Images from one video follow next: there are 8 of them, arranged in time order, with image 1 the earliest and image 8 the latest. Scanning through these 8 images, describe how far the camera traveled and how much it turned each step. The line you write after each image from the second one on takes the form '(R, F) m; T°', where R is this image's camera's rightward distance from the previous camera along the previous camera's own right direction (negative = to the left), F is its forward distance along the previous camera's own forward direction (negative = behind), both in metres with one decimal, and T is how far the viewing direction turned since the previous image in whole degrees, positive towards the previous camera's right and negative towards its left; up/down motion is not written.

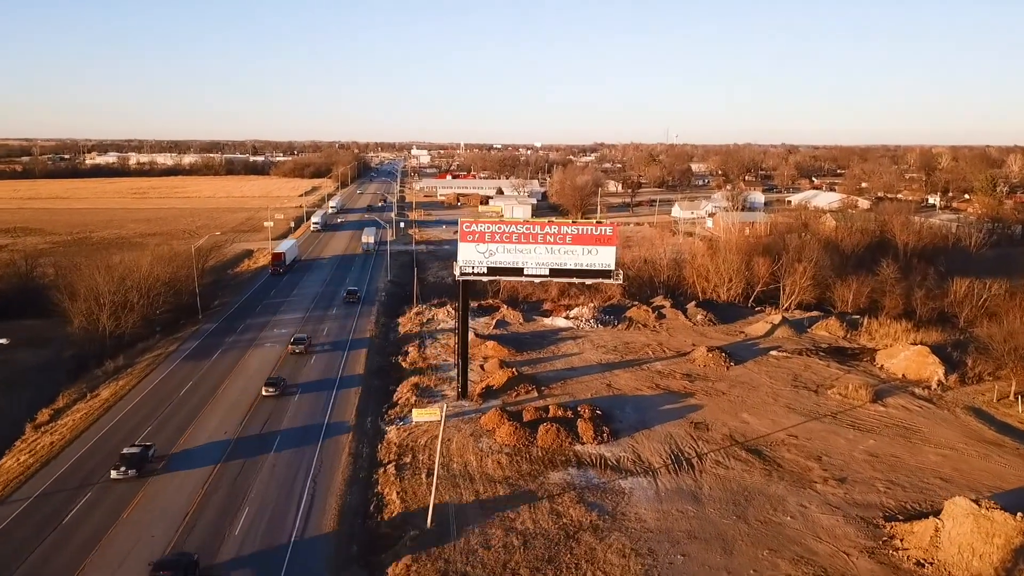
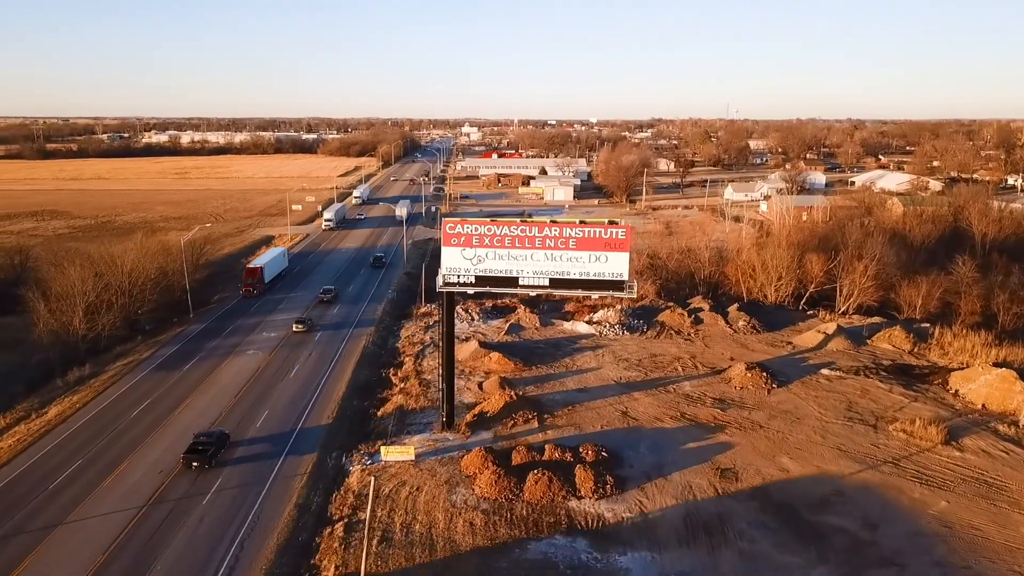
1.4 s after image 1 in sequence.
(+1.9, +4.8) m; -4°
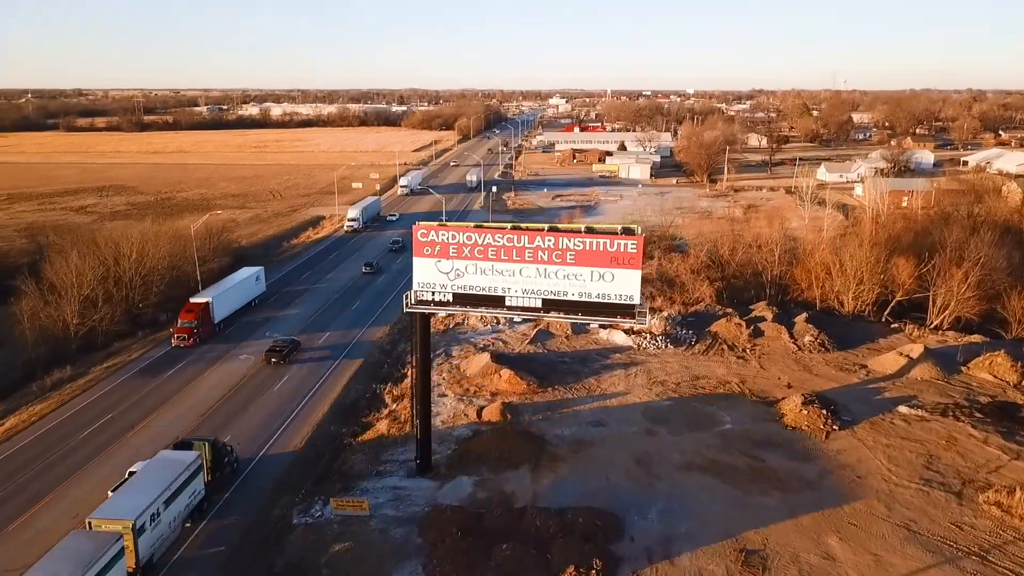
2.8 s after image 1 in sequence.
(+2.6, +4.7) m; -6°
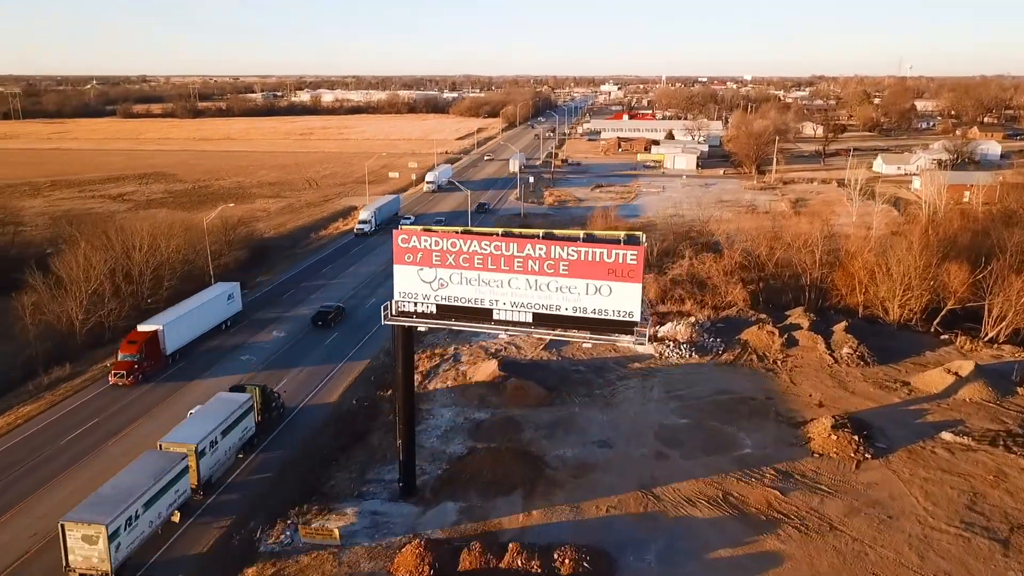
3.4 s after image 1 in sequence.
(+1.4, +1.9) m; -4°
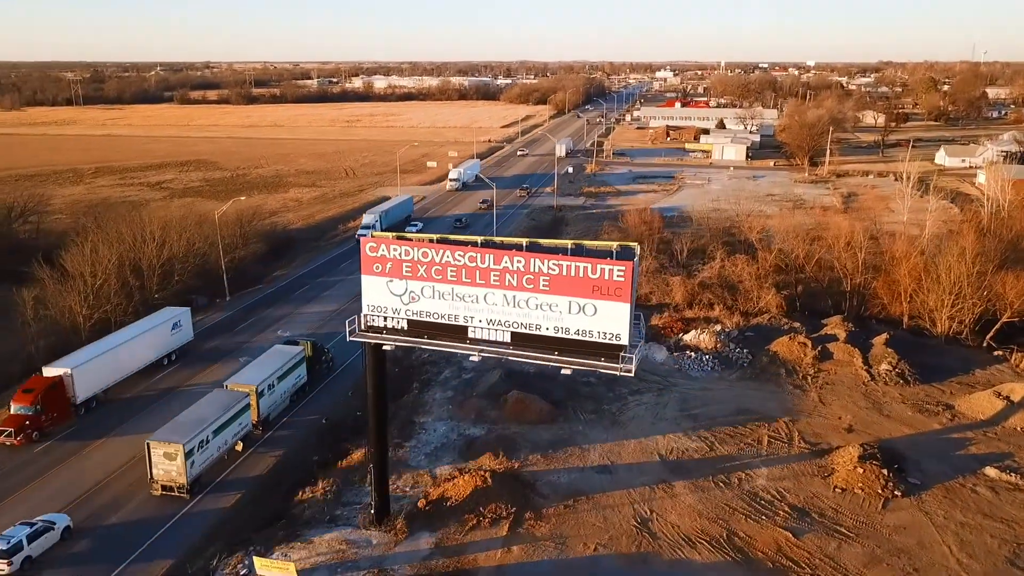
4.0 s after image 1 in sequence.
(+1.5, +1.9) m; -4°
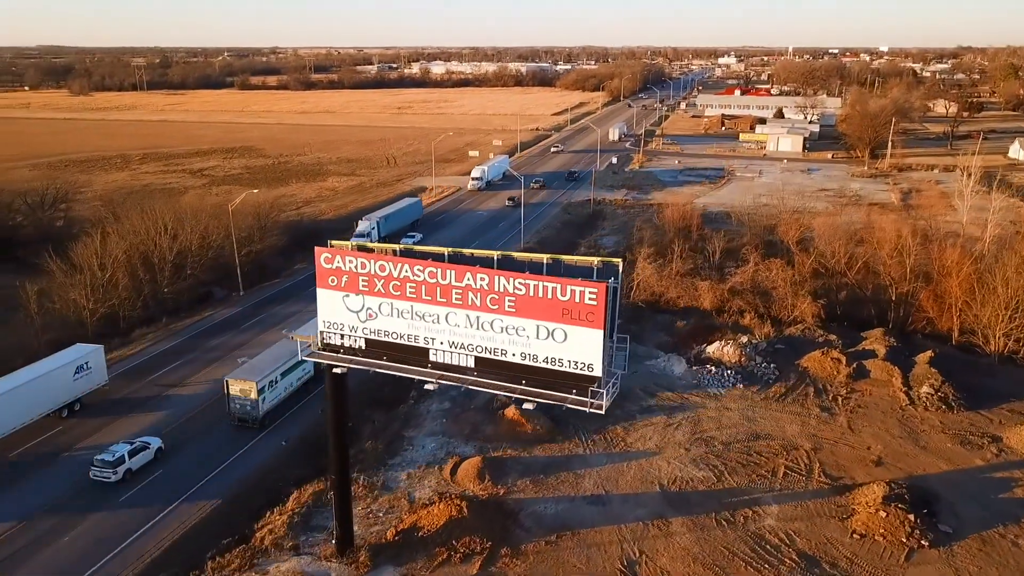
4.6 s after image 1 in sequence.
(+1.7, +1.8) m; -4°
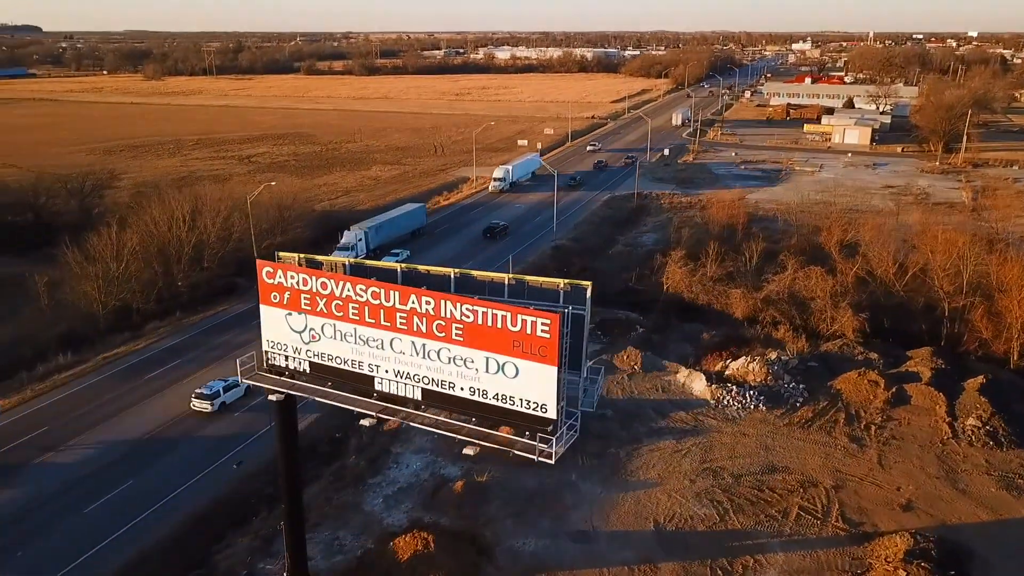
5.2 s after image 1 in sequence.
(+1.8, +1.7) m; -5°
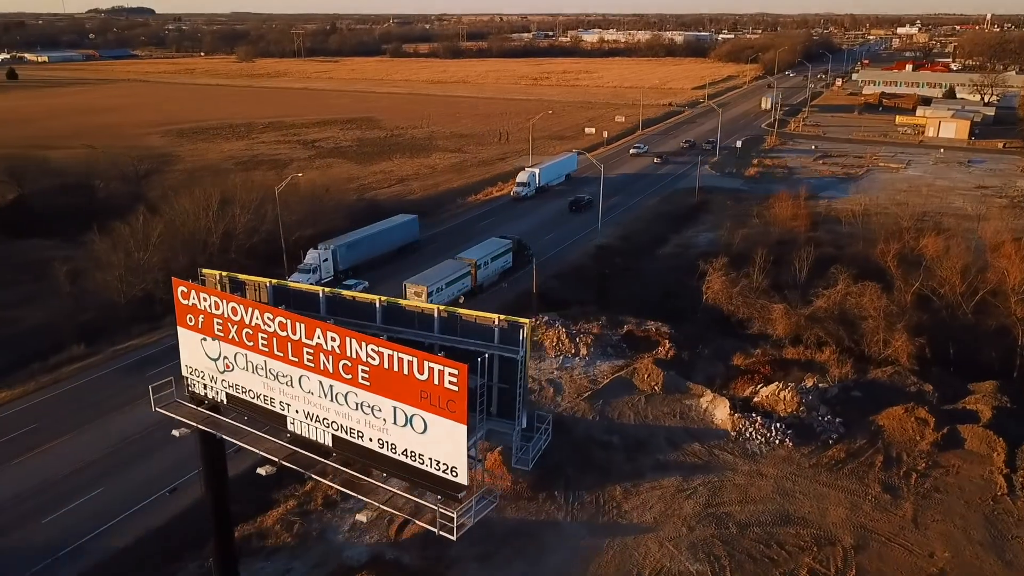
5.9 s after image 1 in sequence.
(+2.2, +1.9) m; -6°
